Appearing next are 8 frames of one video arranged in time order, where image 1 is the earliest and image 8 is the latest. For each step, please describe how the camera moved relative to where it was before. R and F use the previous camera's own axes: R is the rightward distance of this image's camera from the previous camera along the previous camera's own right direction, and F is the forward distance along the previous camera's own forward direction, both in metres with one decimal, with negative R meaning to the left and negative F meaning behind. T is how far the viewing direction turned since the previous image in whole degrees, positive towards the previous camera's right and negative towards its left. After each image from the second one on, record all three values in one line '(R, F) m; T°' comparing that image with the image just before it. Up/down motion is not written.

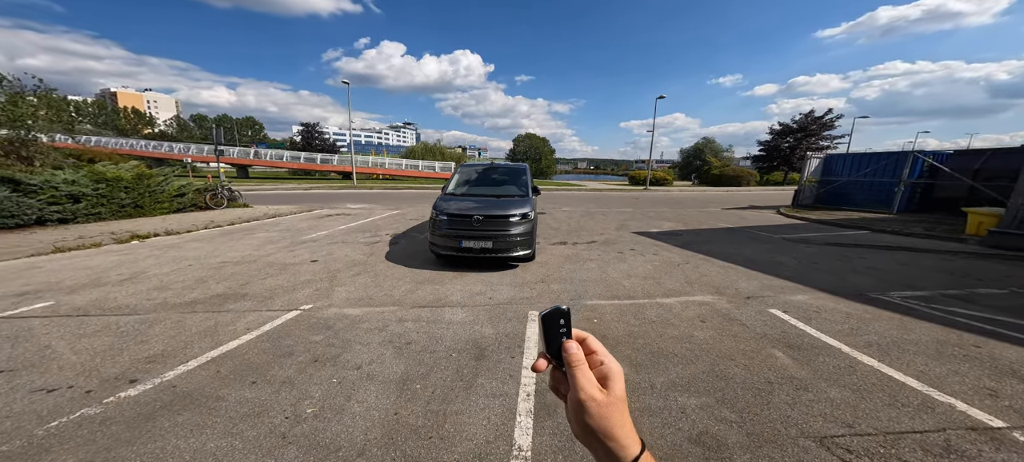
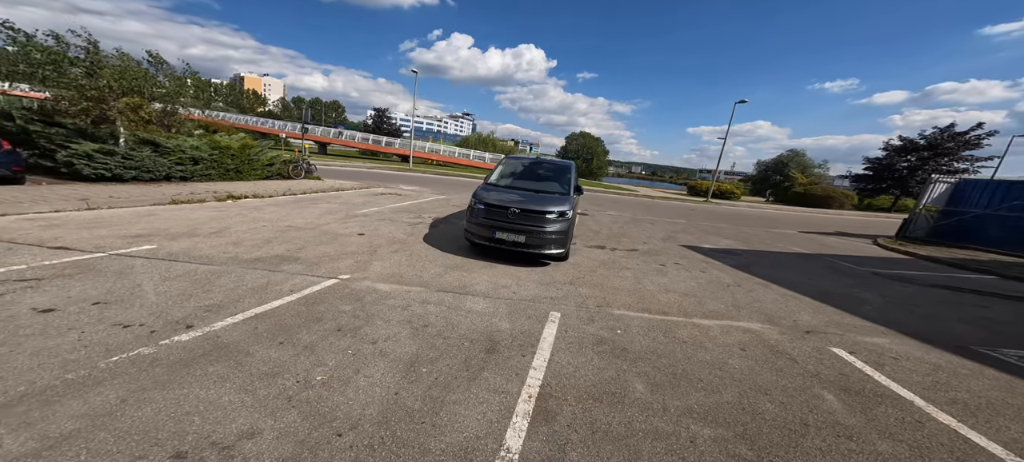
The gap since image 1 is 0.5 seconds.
(+0.2, +0.1) m; -7°
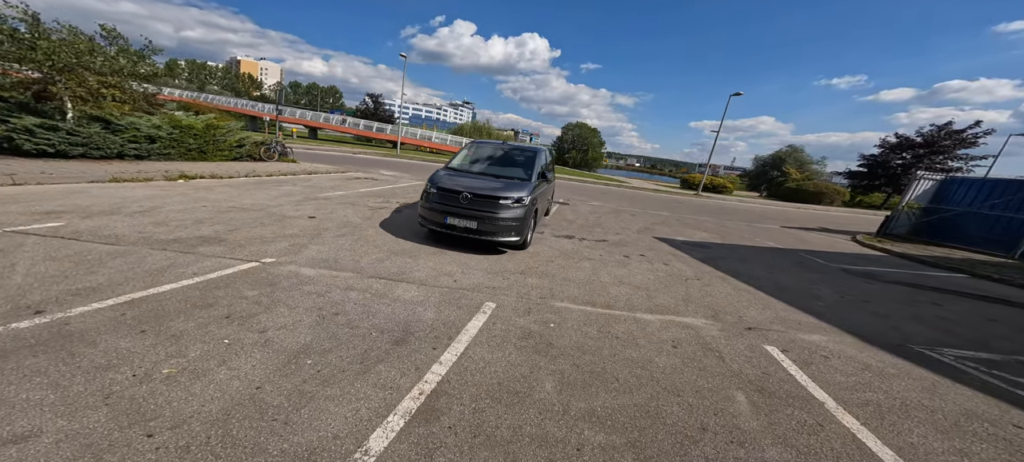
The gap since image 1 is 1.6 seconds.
(+0.8, +0.3) m; 0°
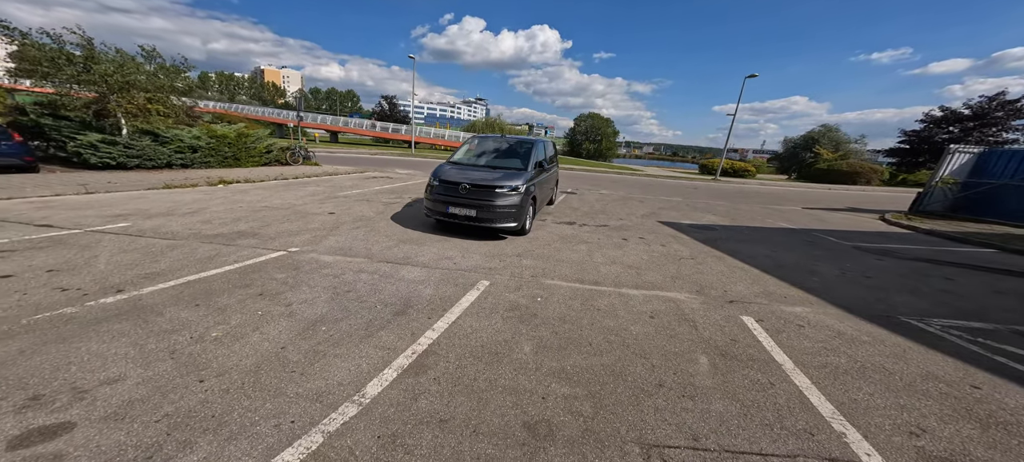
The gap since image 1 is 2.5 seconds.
(+0.4, -0.3) m; -3°
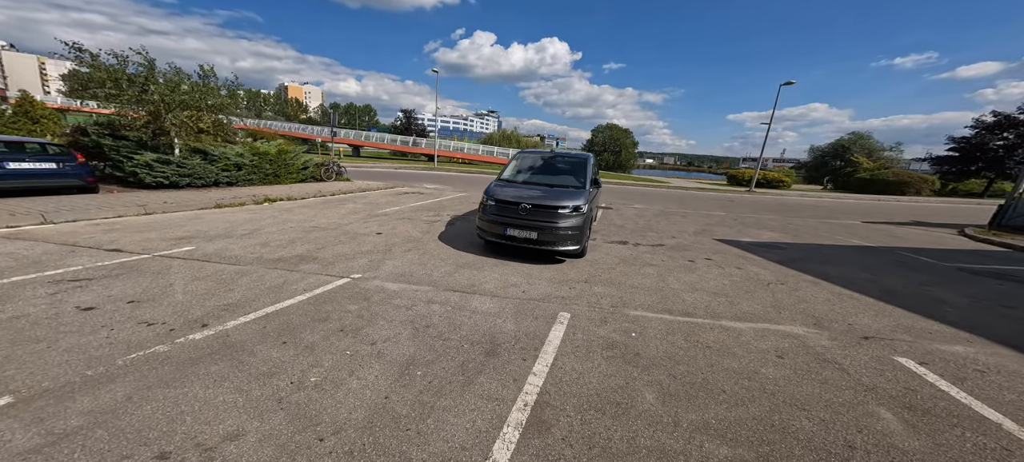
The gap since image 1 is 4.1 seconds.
(-0.8, +0.3) m; -2°
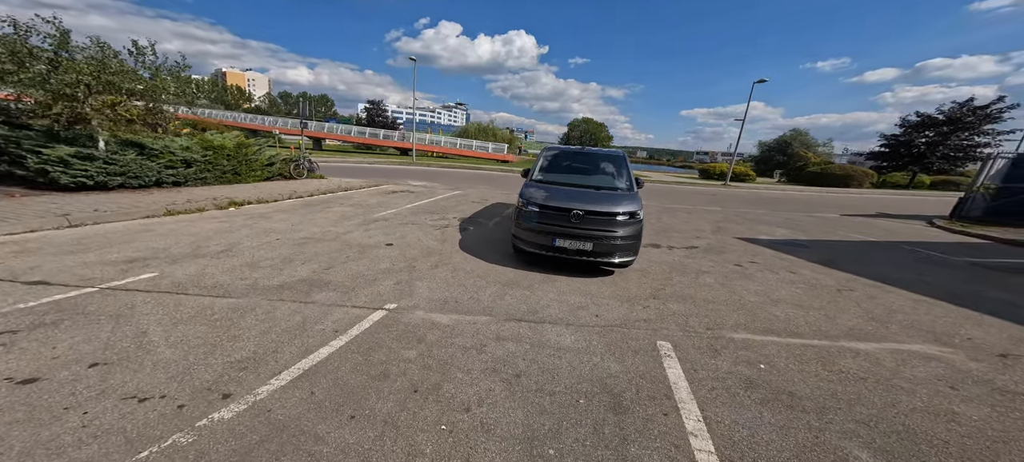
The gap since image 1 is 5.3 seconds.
(-1.2, +0.9) m; +6°
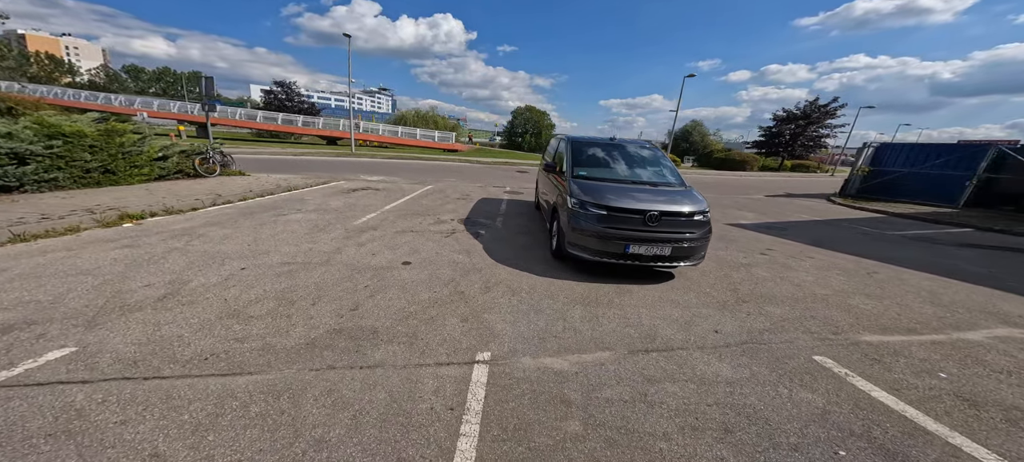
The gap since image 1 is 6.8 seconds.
(-1.8, +1.0) m; +13°
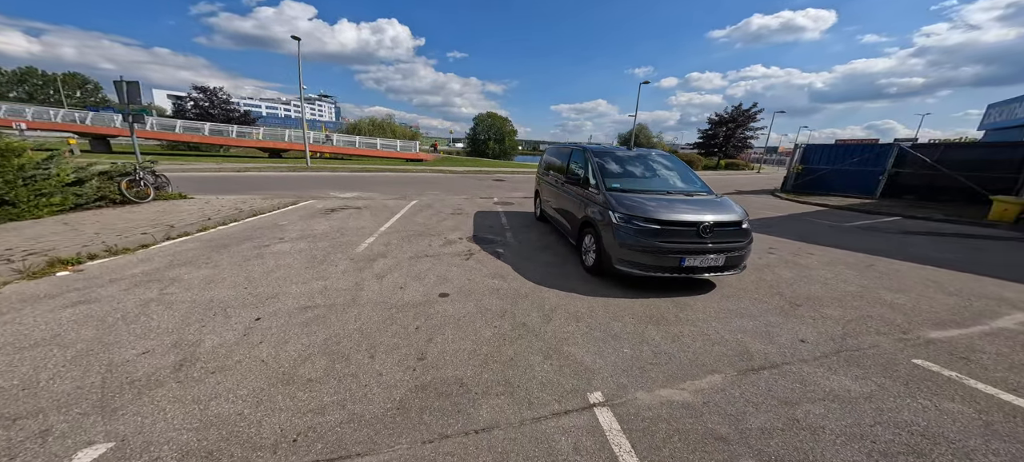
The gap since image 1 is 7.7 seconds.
(-1.3, +0.5) m; +8°
